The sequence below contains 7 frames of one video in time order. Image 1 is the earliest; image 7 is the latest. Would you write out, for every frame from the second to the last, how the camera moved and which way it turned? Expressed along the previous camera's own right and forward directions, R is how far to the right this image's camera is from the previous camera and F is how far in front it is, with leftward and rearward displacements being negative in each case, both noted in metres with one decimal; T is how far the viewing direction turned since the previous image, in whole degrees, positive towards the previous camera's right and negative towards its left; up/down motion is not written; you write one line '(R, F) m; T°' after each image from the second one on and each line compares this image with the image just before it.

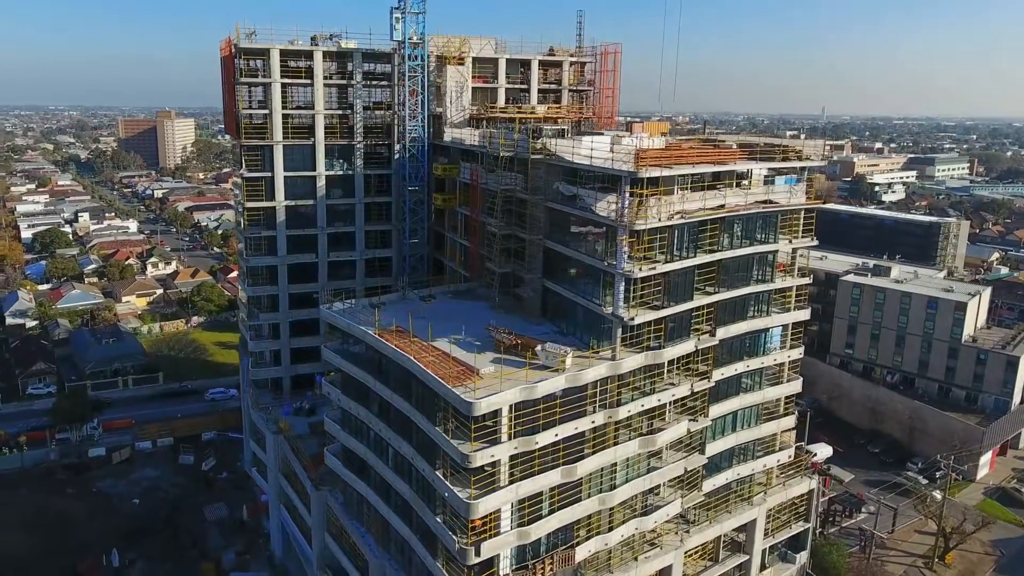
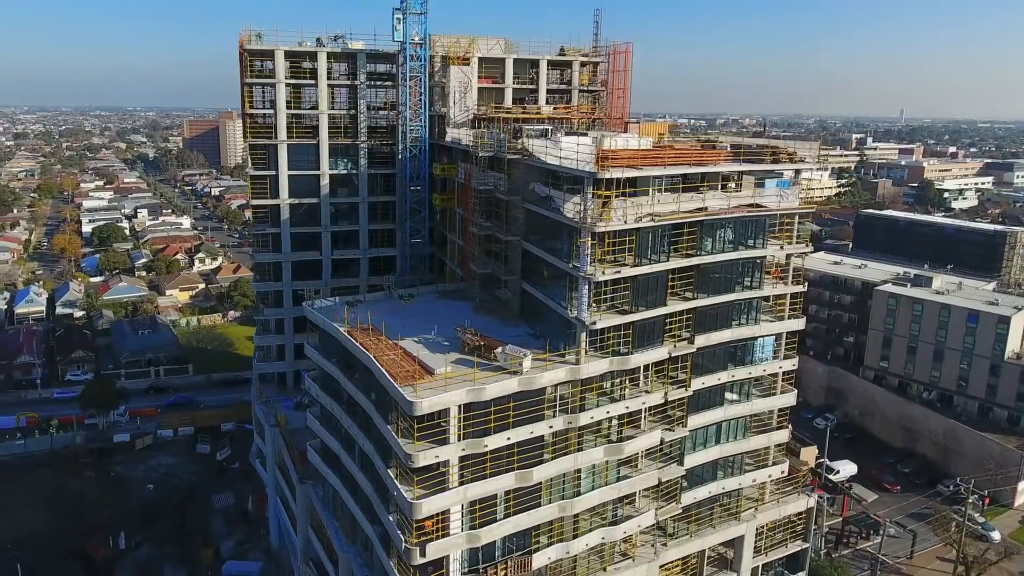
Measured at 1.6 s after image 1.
(+3.4, +0.4) m; -5°
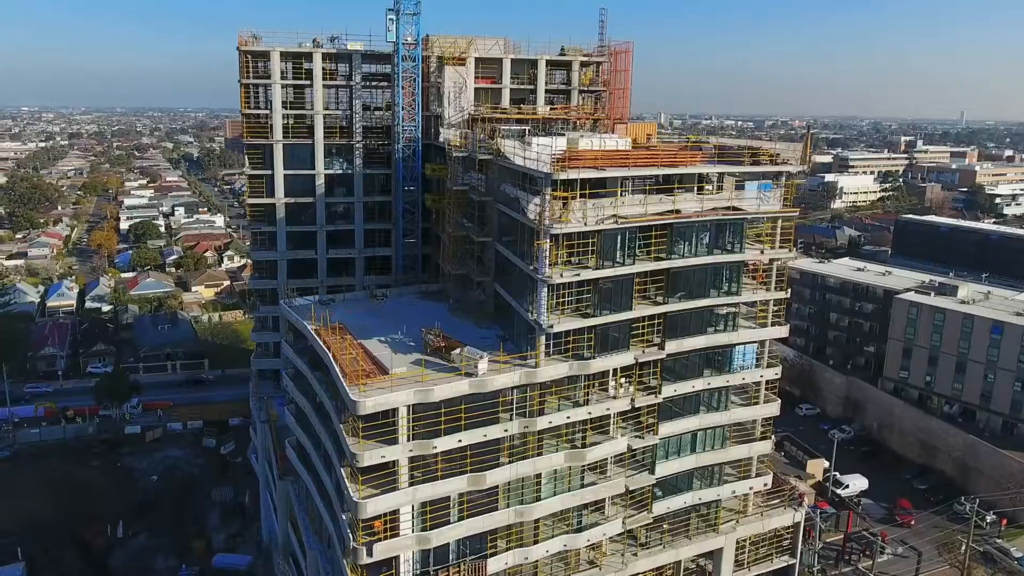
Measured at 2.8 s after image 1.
(+2.9, +0.4) m; -4°
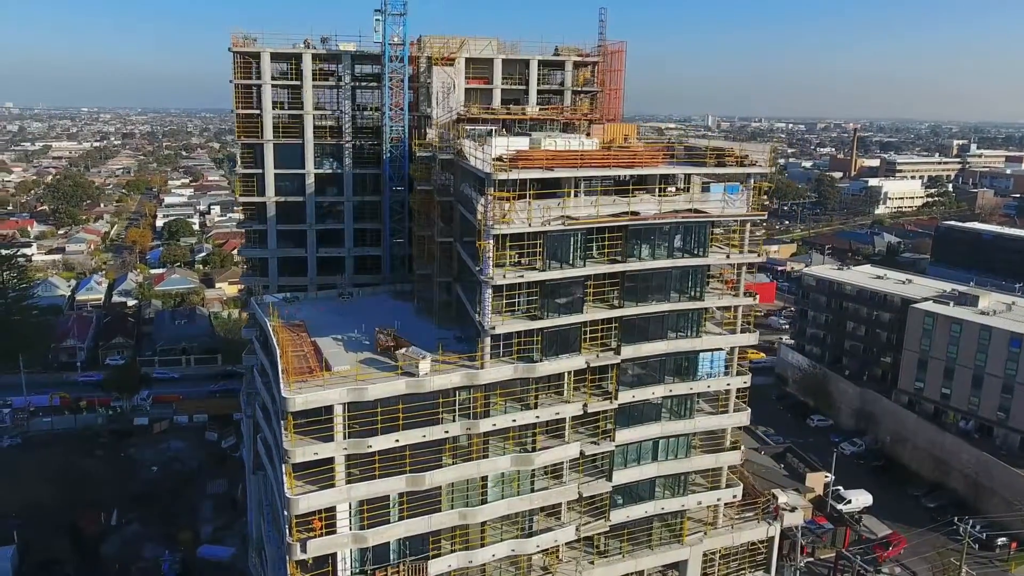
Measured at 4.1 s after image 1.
(+3.4, +0.3) m; -4°
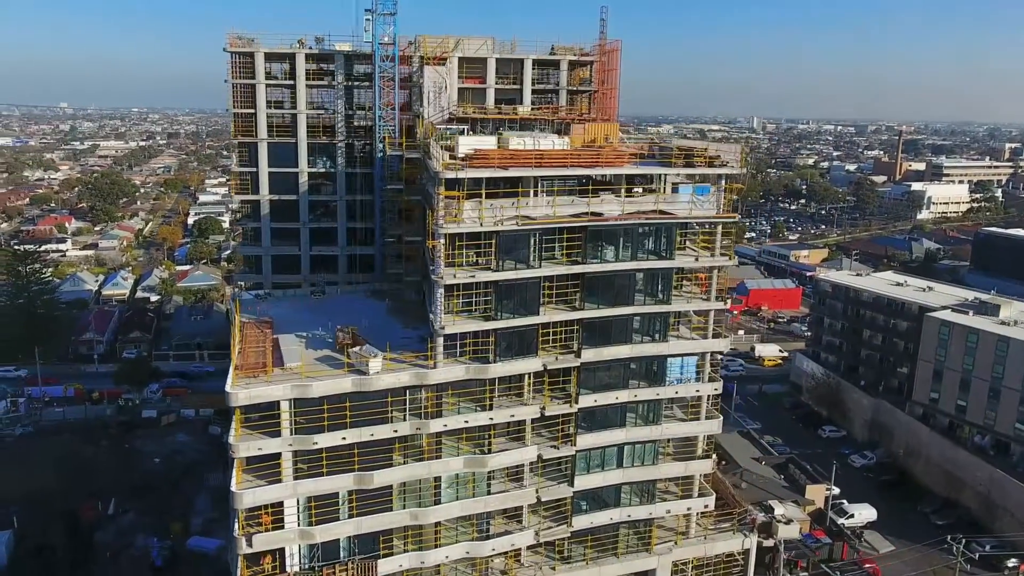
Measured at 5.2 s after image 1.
(+2.9, +0.4) m; -3°
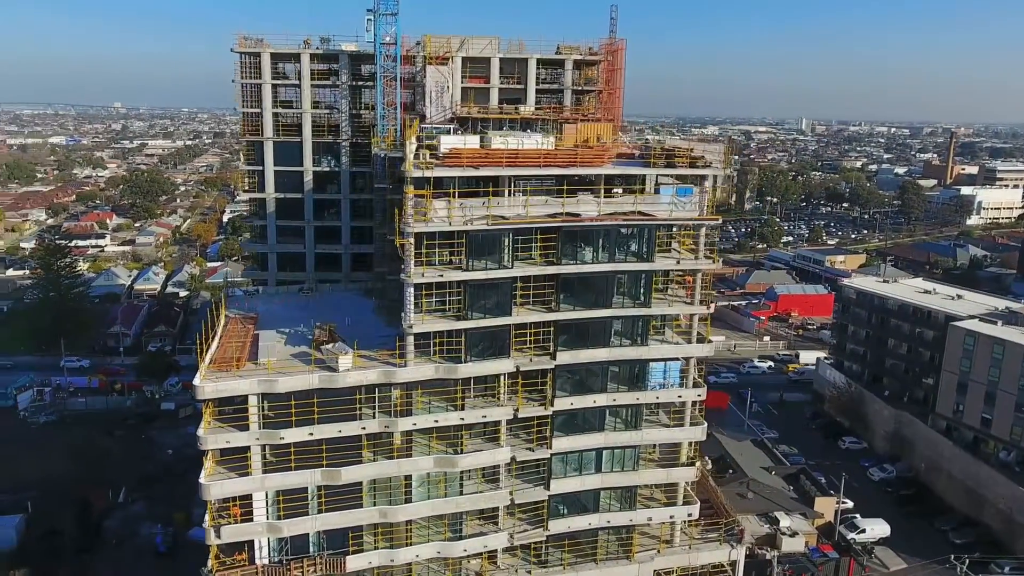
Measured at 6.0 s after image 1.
(+2.4, +0.3) m; -4°
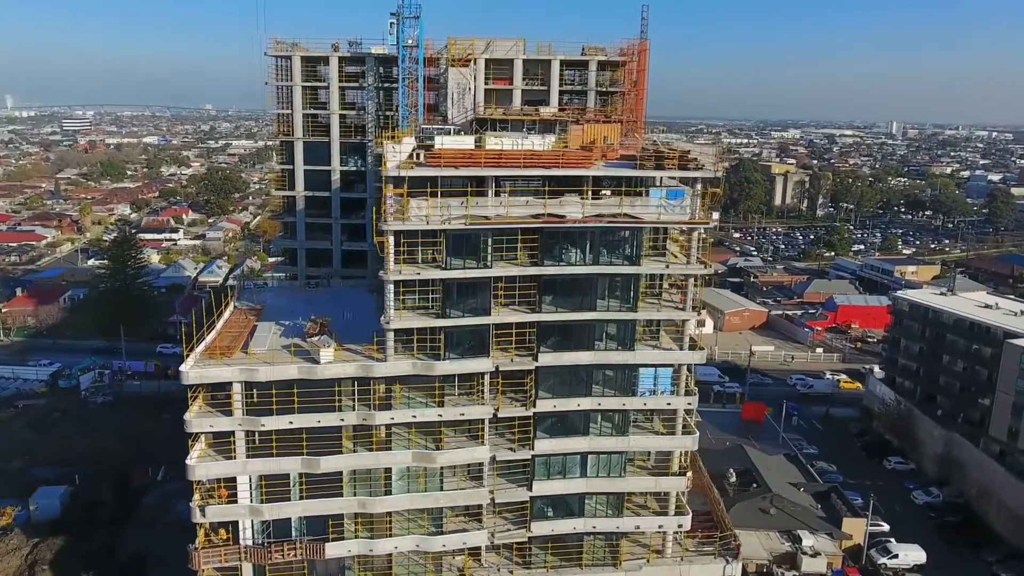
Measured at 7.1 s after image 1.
(+3.2, +0.2) m; -6°
